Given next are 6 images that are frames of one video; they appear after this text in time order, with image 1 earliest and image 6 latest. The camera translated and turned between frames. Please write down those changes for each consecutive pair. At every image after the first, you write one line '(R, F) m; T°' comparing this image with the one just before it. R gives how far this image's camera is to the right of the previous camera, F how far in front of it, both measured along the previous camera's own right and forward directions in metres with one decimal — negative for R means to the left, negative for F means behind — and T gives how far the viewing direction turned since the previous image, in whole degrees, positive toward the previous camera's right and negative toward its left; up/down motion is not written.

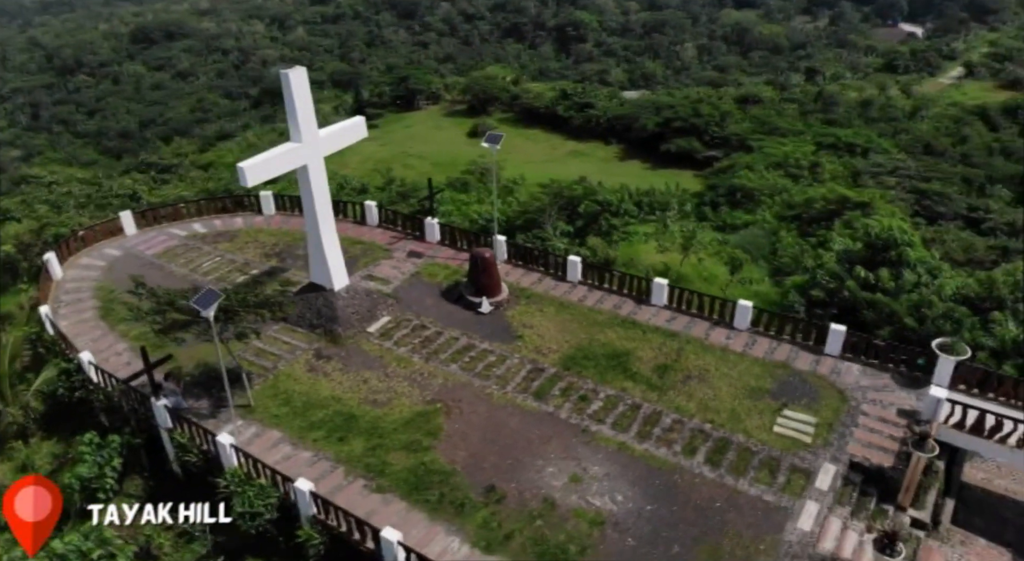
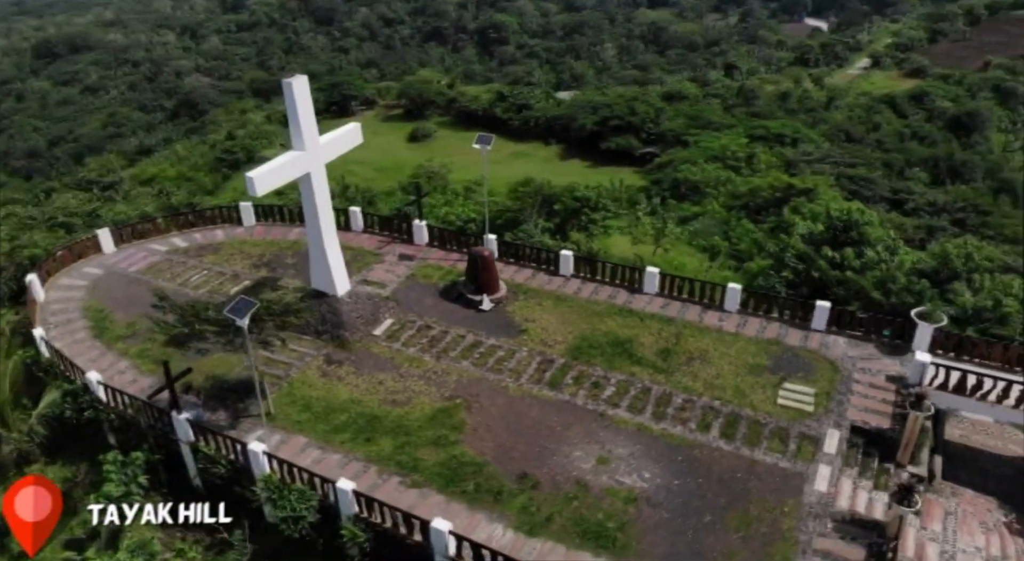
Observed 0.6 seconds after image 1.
(-1.2, -0.3) m; +5°
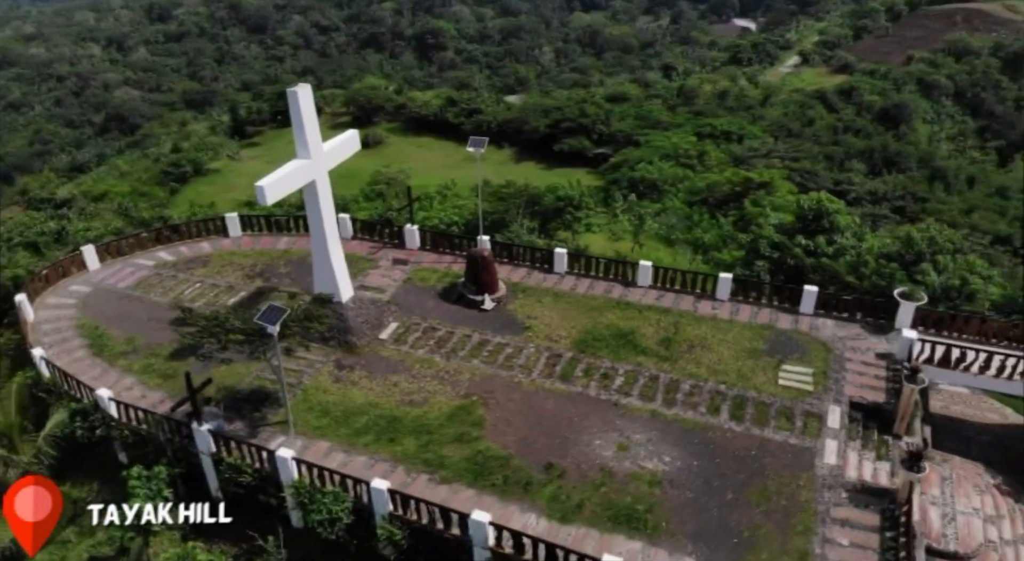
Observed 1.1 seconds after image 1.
(-1.0, -0.2) m; +4°
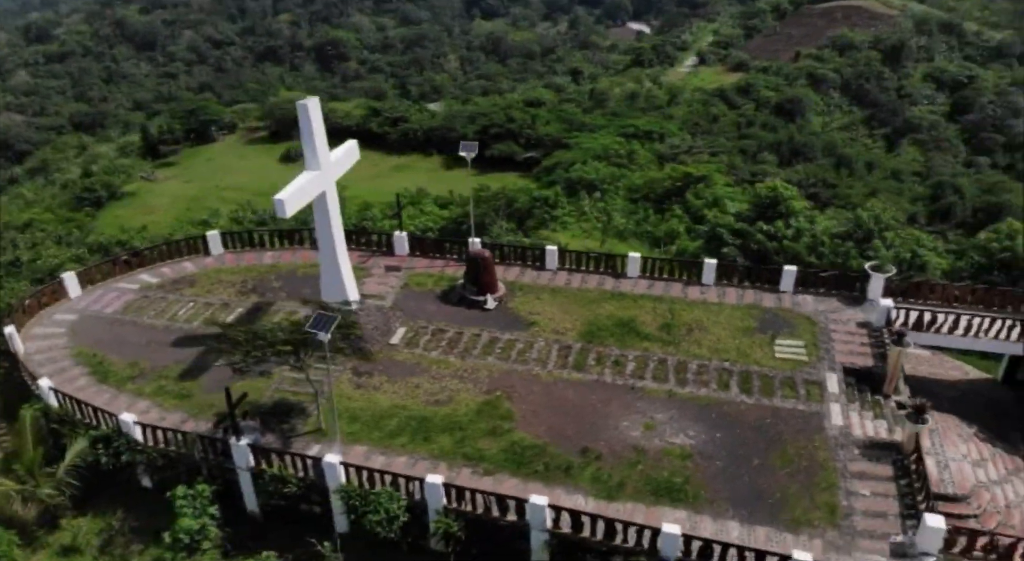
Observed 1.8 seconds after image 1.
(-1.6, -0.3) m; +6°
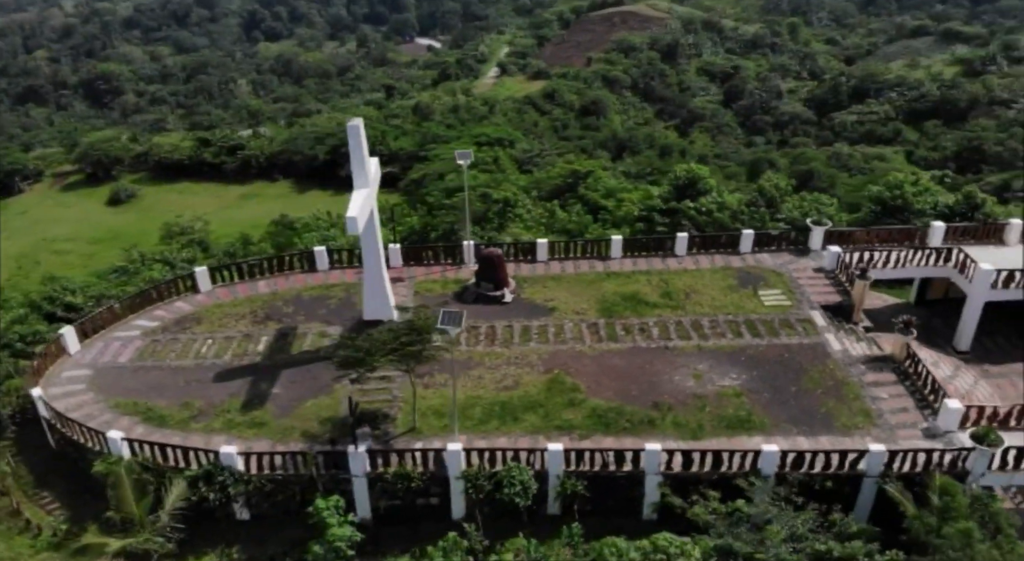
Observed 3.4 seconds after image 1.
(-3.8, -0.6) m; +13°
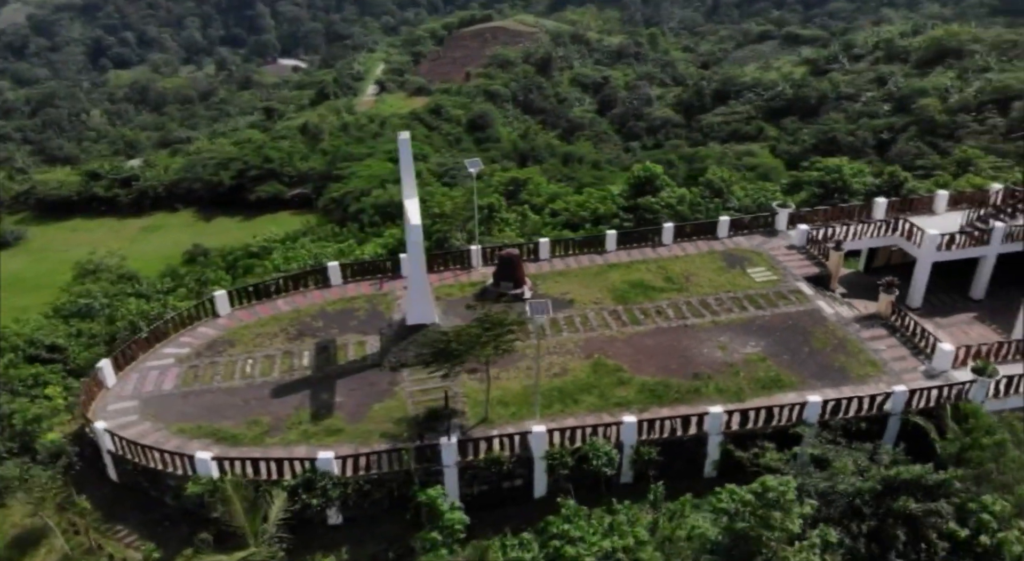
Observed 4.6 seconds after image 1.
(-2.8, -0.6) m; +8°
